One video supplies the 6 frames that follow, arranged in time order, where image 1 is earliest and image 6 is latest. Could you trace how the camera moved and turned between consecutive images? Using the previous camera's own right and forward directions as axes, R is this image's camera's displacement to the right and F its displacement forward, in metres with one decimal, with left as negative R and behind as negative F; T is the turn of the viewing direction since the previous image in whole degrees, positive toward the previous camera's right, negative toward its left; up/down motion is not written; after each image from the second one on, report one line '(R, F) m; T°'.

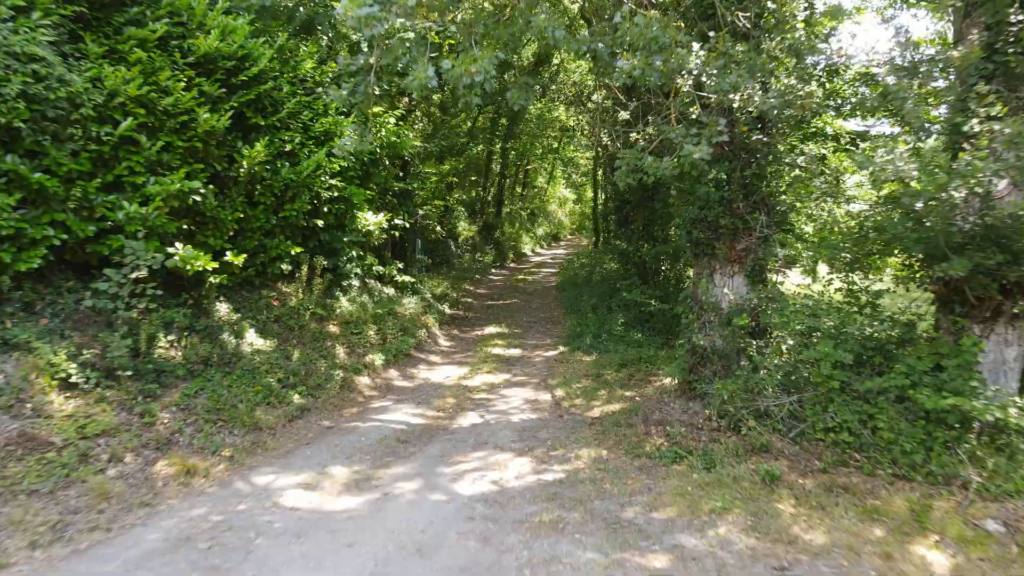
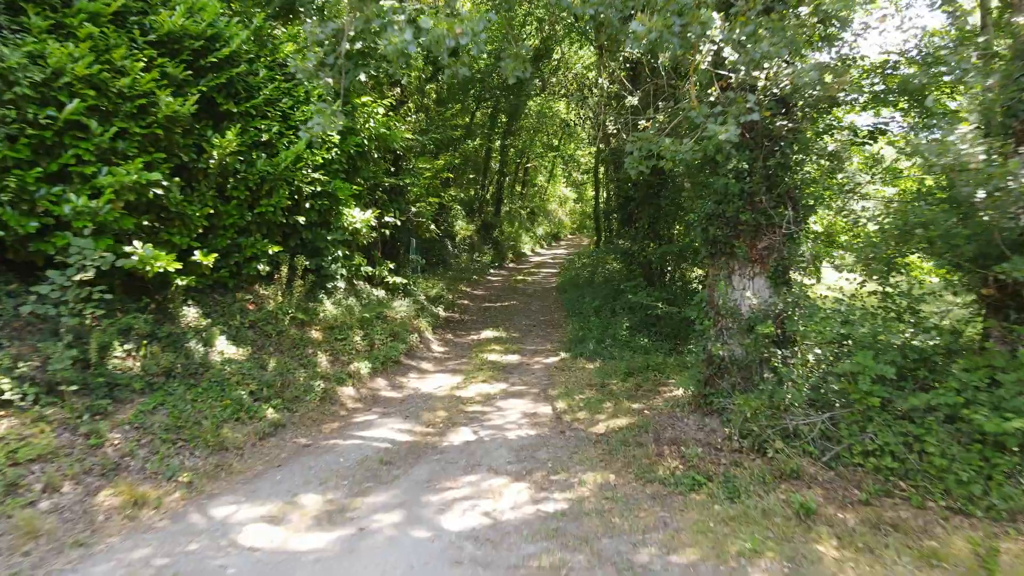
(0.0, +0.7) m; 0°
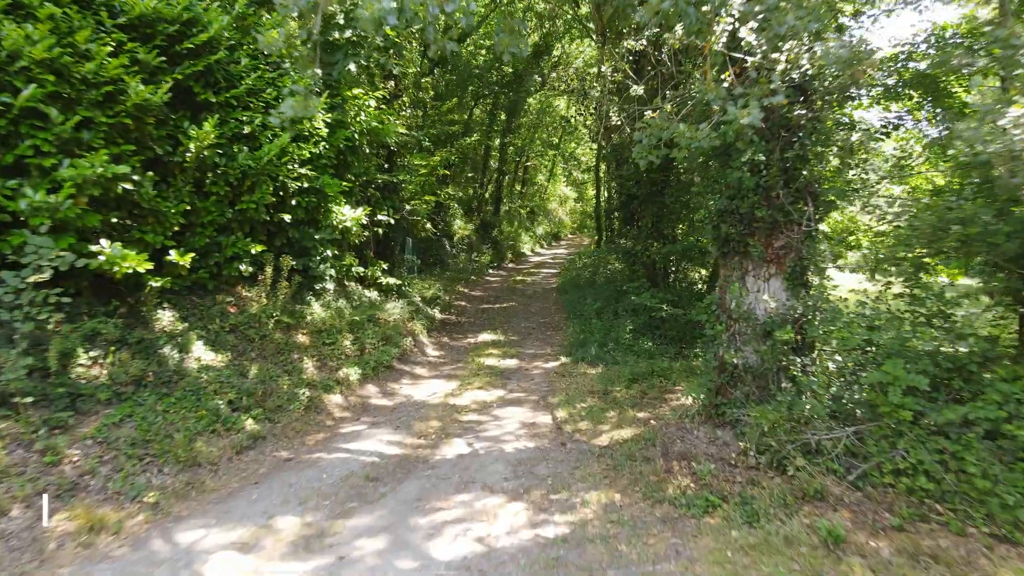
(0.0, +0.4) m; 0°
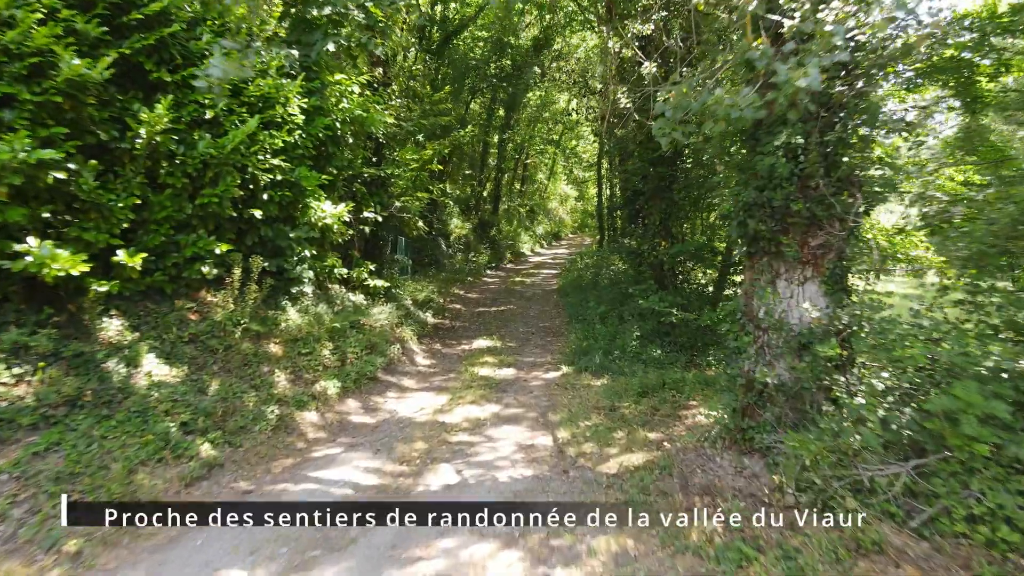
(0.0, +0.8) m; 0°
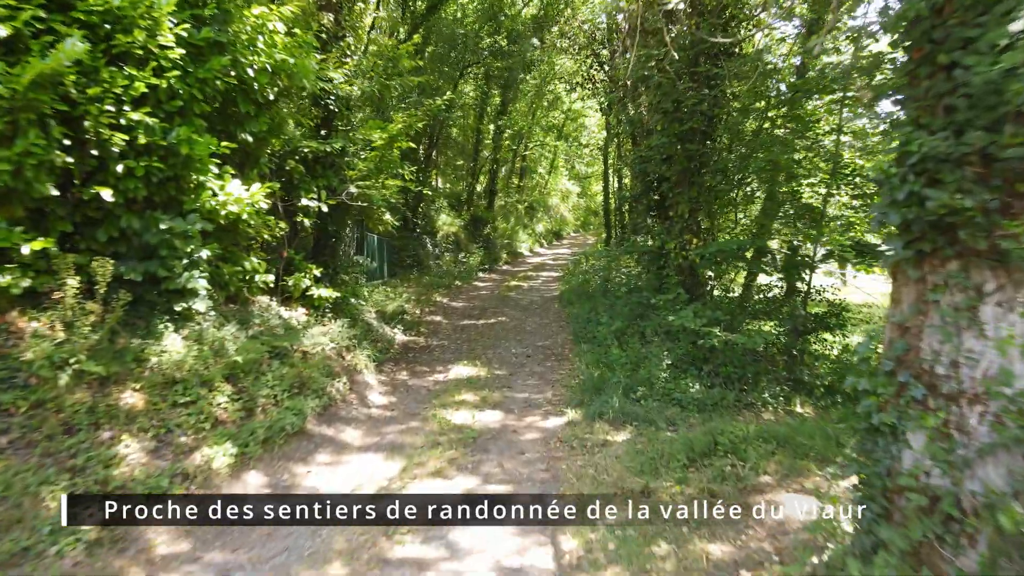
(+0.1, +2.3) m; 0°
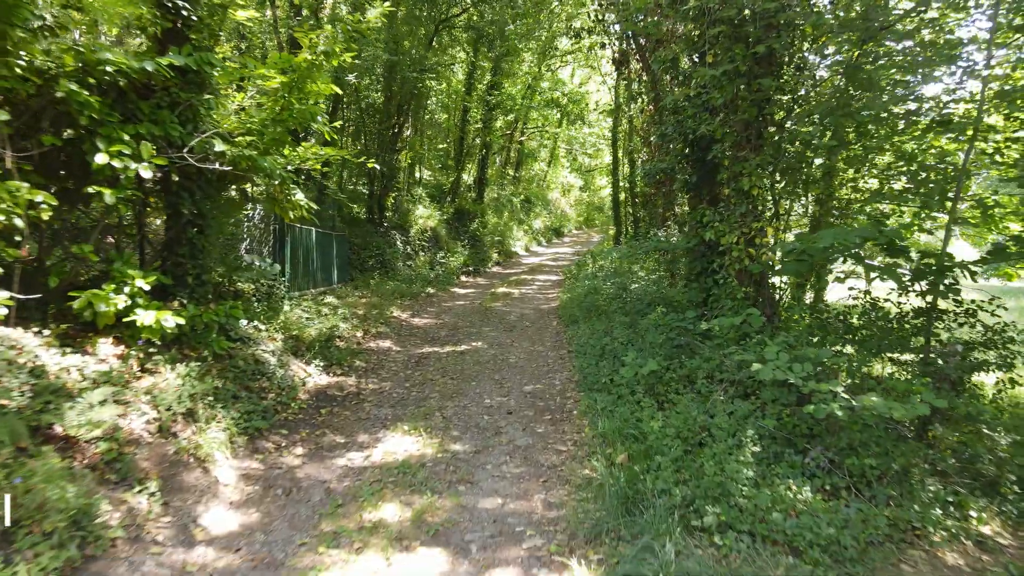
(+0.2, +3.1) m; 0°
